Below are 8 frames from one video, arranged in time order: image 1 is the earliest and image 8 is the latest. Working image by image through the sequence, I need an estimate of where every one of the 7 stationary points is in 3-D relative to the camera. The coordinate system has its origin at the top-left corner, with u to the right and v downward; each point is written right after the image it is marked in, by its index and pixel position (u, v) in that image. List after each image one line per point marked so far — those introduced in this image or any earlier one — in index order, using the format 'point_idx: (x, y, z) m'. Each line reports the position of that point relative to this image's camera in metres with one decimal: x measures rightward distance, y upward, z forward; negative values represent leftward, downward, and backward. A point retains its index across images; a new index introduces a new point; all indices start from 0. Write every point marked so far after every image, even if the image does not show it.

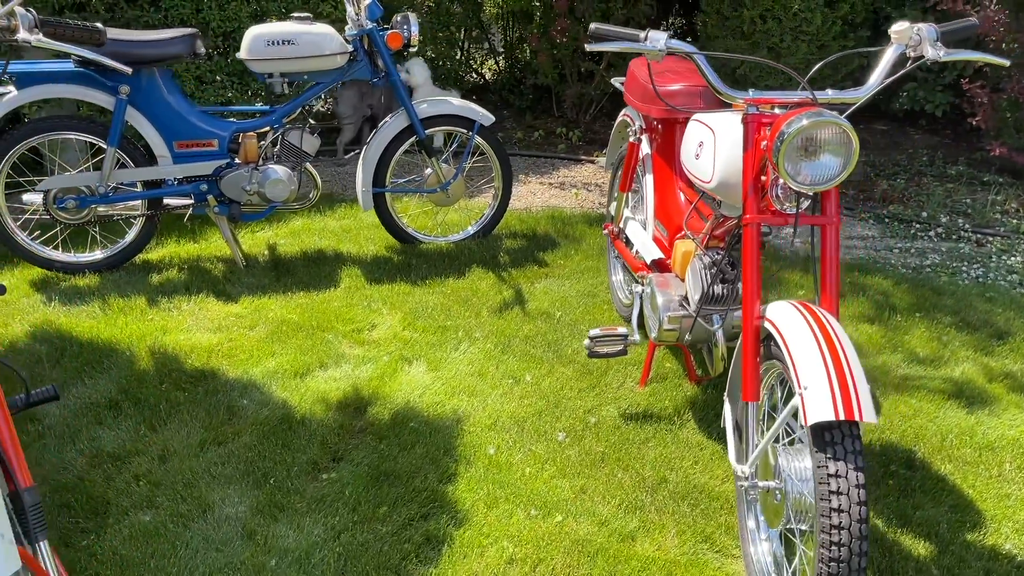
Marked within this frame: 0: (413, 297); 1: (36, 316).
0: (-0.4, 0.0, +3.7) m
1: (-1.9, -0.1, +3.6) m
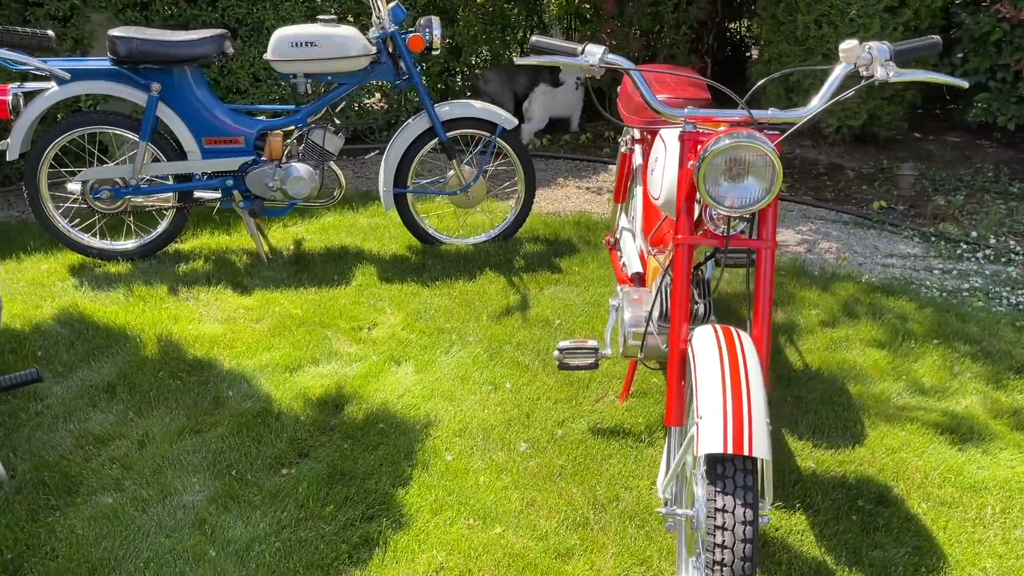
0: (-0.4, 0.0, +3.8) m
1: (-1.9, 0.0, +3.8) m
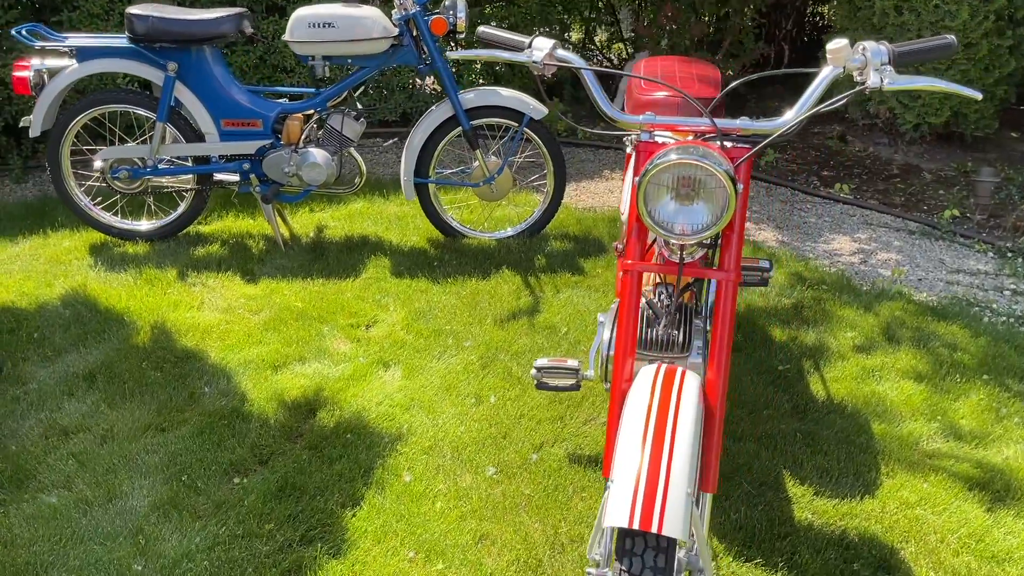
0: (-0.3, 0.0, +3.6) m
1: (-1.8, 0.0, +3.8) m
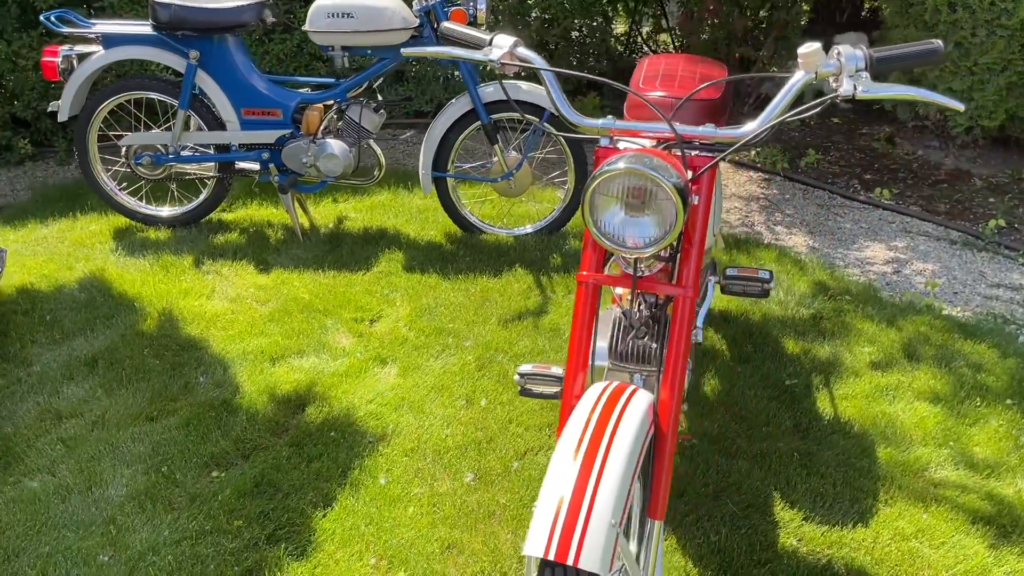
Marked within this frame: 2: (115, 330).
0: (-0.3, 0.0, +3.6) m
1: (-1.8, +0.1, +3.8) m
2: (-1.5, -0.2, +3.2) m
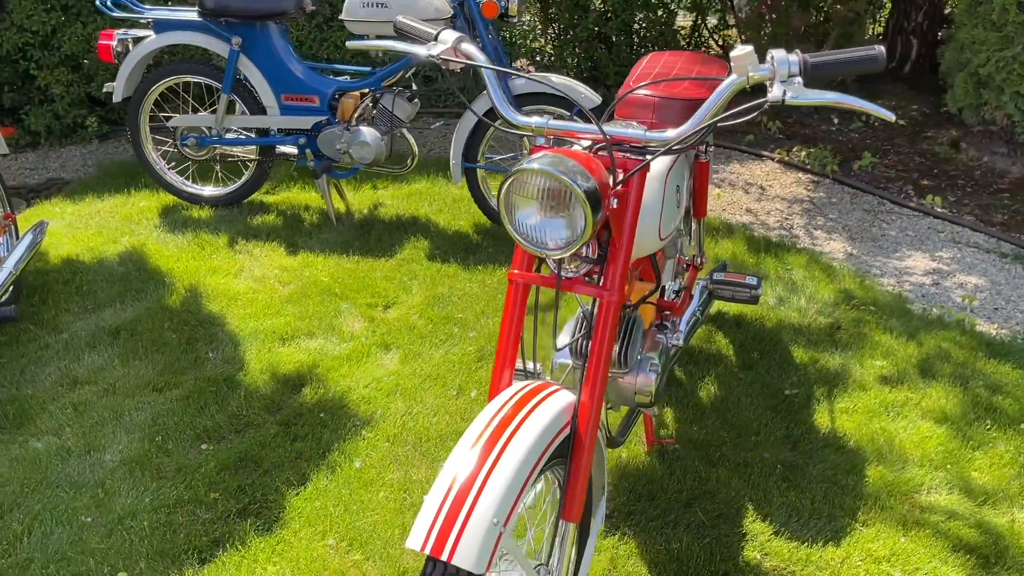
0: (-0.2, 0.0, +3.6) m
1: (-1.7, +0.2, +4.0) m
2: (-1.4, -0.1, +3.4) m
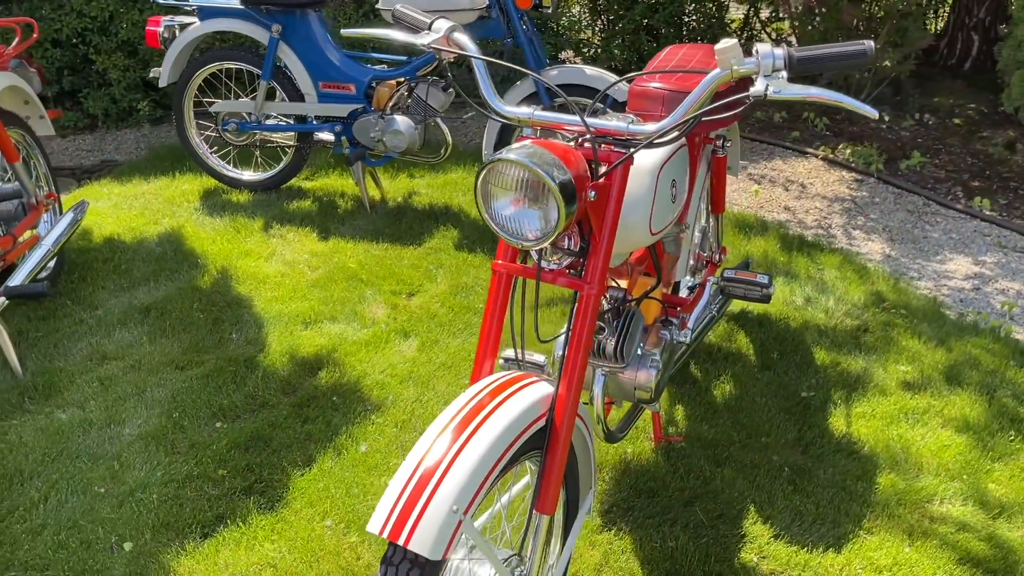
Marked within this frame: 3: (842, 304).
0: (-0.1, +0.1, +3.6) m
1: (-1.5, +0.3, +4.1) m
2: (-1.3, 0.0, +3.5) m
3: (+1.2, -0.1, +3.3) m
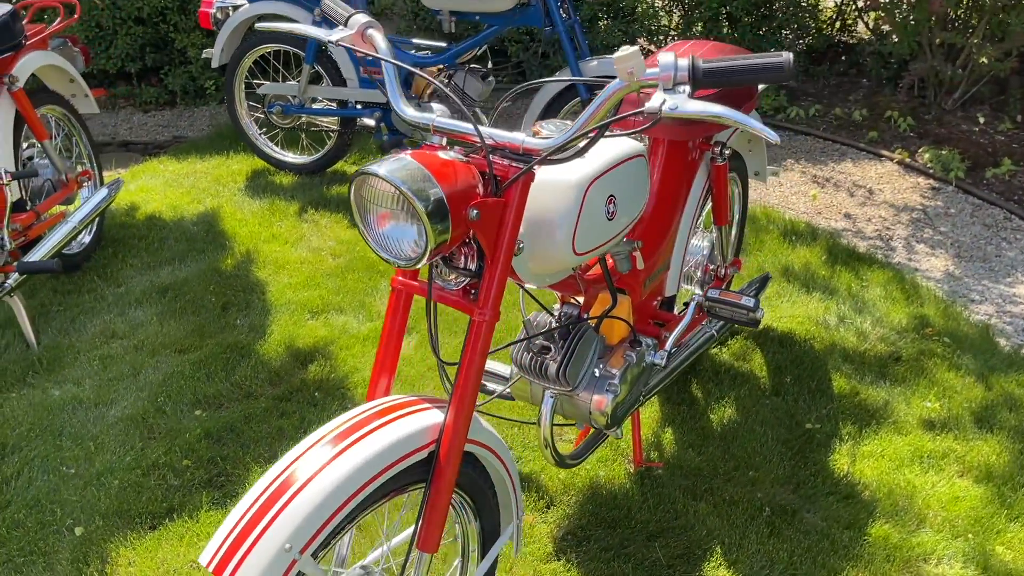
0: (-0.1, +0.1, +3.5) m
1: (-1.4, +0.4, +4.2) m
2: (-1.2, +0.1, +3.5) m
3: (+1.2, -0.1, +3.0) m
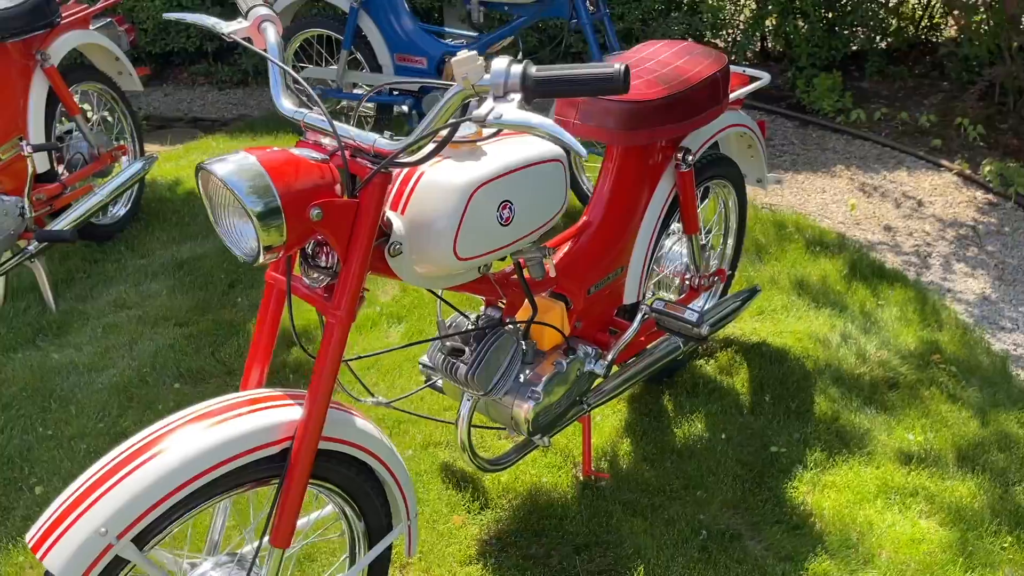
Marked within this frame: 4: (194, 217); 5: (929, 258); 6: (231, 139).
0: (0.0, +0.1, +3.5) m
1: (-1.2, +0.5, +4.3) m
2: (-1.2, +0.2, +3.7) m
3: (+1.2, -0.2, +2.8) m
4: (-1.4, +0.3, +3.9) m
5: (+1.7, +0.1, +3.5) m
6: (-1.5, +0.8, +4.9) m
